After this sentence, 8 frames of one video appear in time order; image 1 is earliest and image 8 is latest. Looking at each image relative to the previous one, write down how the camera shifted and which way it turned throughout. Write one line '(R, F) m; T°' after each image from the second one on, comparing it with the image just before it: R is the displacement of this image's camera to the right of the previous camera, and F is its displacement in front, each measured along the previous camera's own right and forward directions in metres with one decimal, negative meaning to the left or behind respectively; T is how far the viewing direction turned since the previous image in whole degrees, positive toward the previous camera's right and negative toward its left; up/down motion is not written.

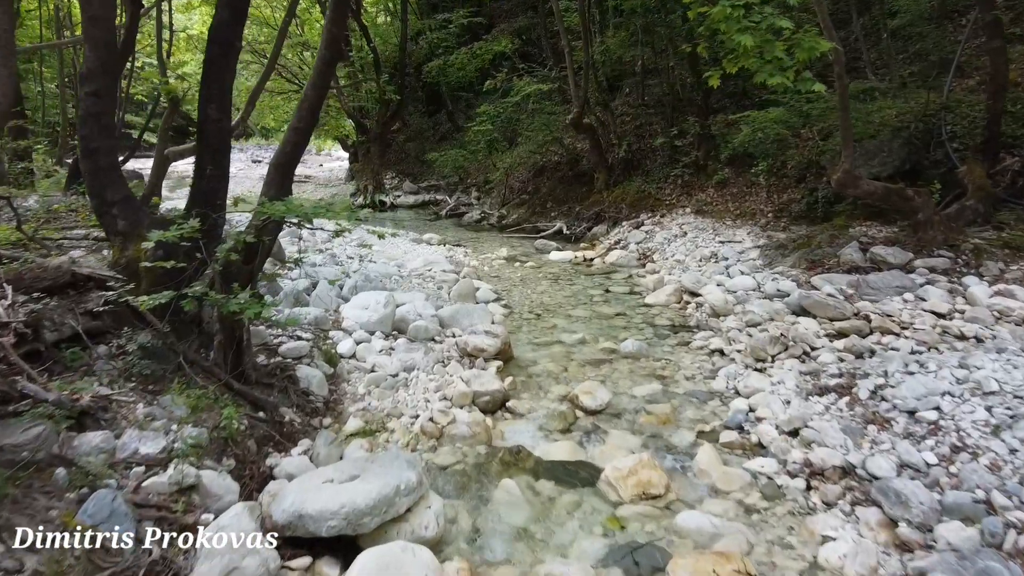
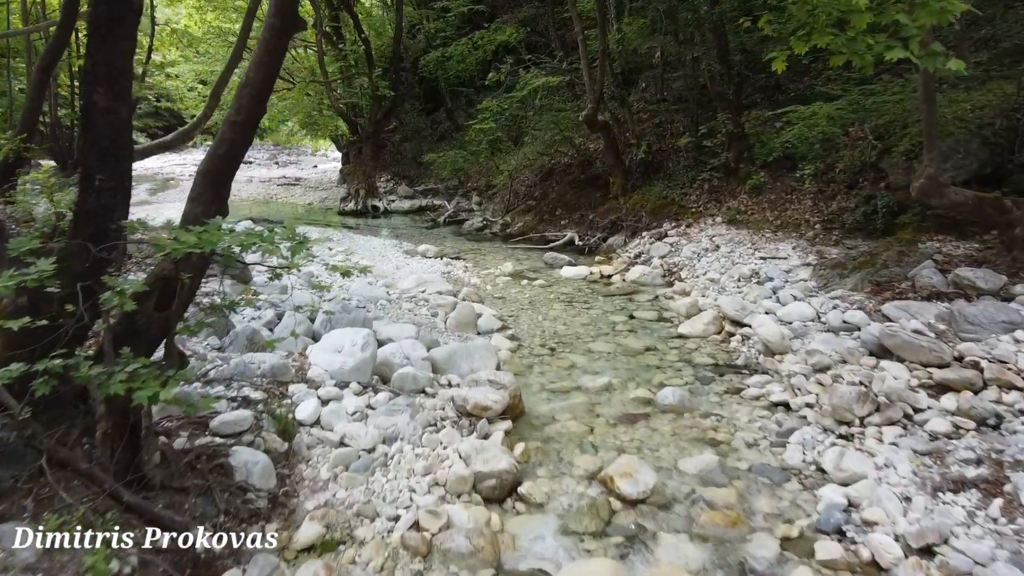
(-0.1, +1.3) m; 0°
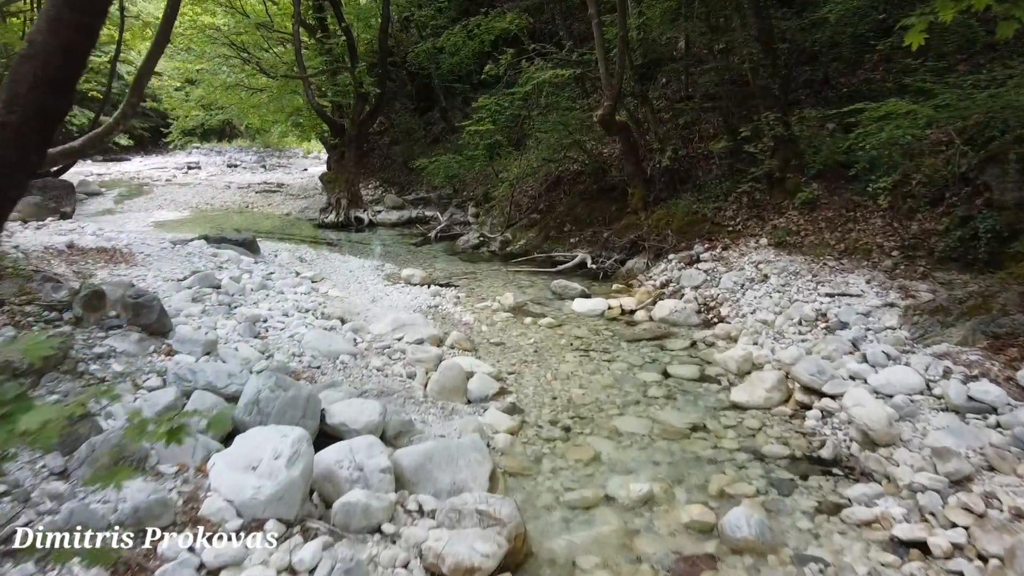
(0.0, +1.6) m; 0°
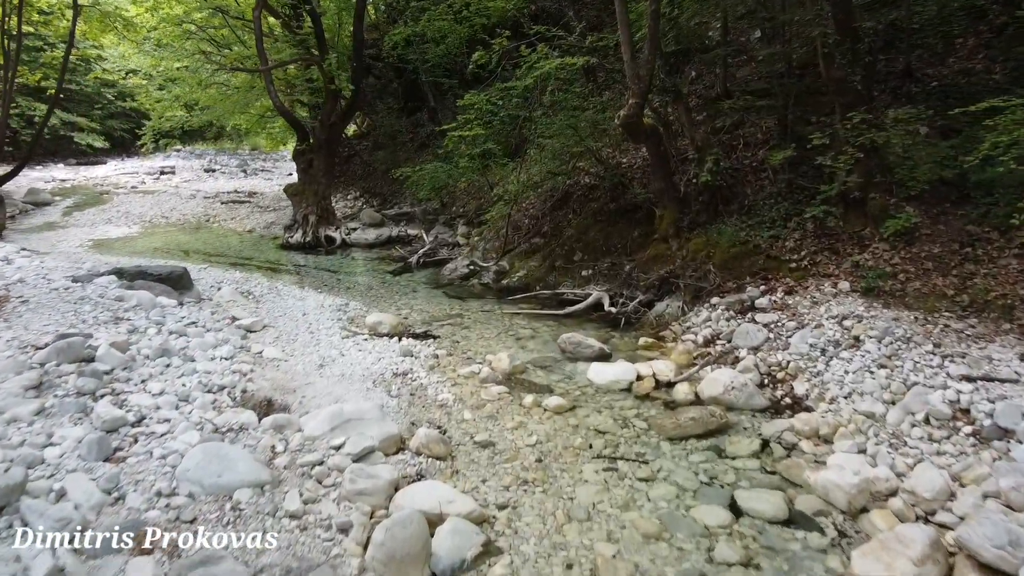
(0.0, +1.9) m; 0°
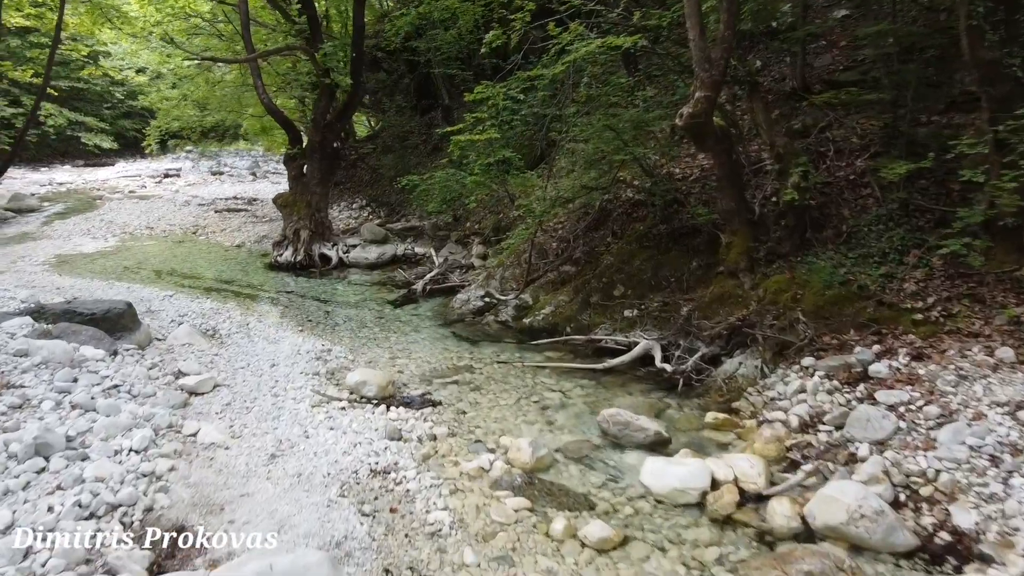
(0.0, +1.6) m; -2°
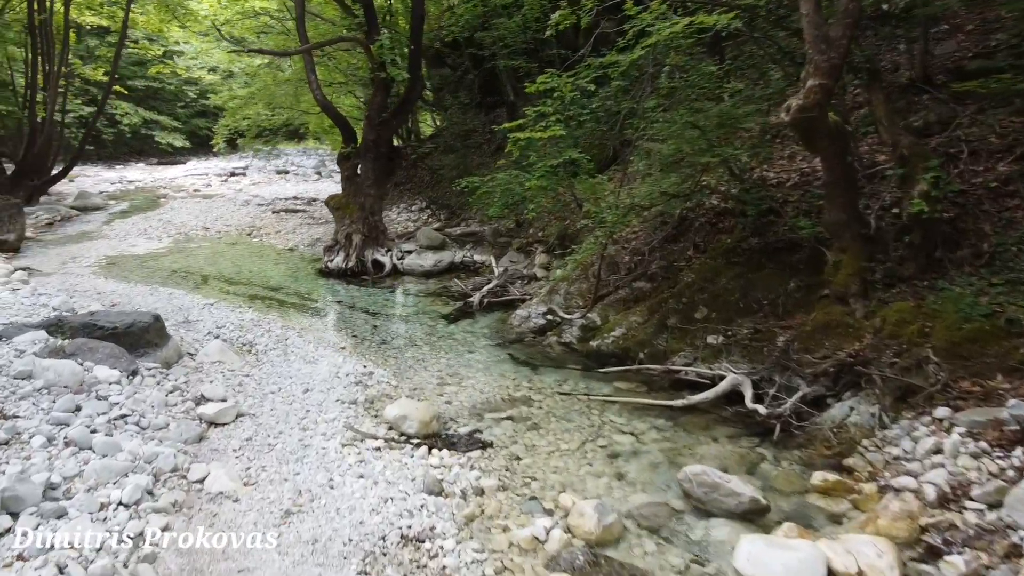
(0.0, +0.7) m; -5°
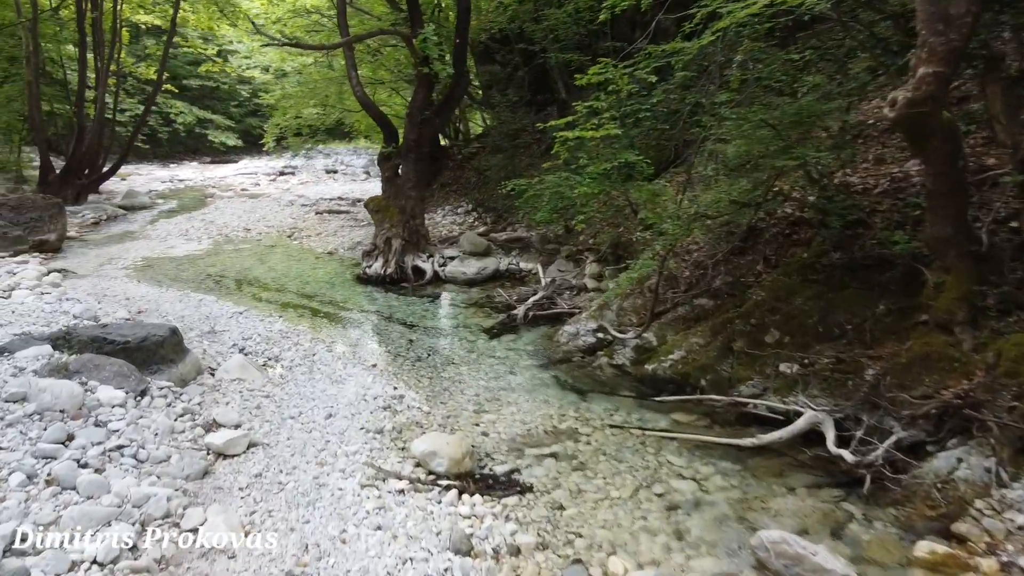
(0.0, +0.6) m; -4°
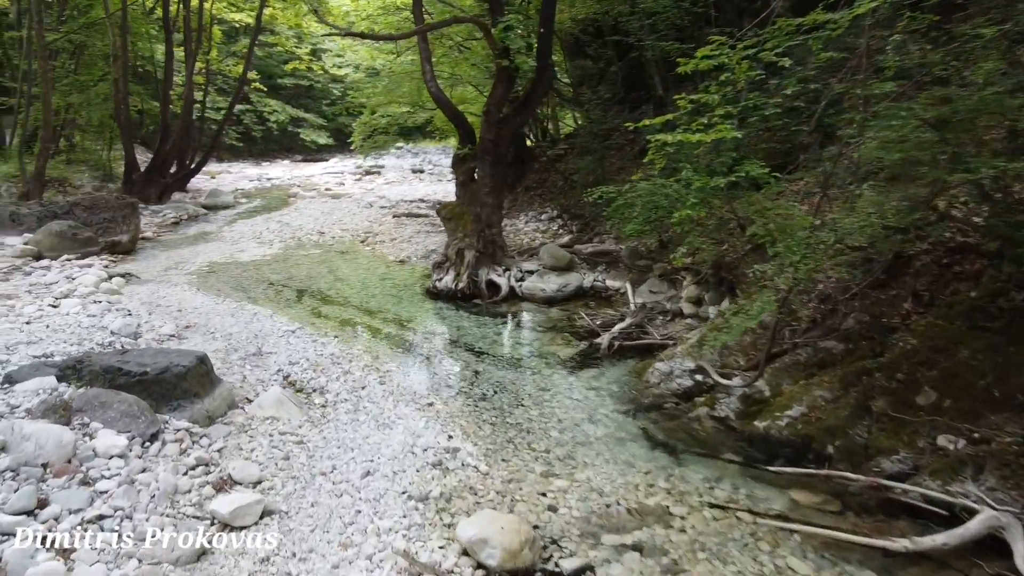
(0.0, +0.9) m; -6°
